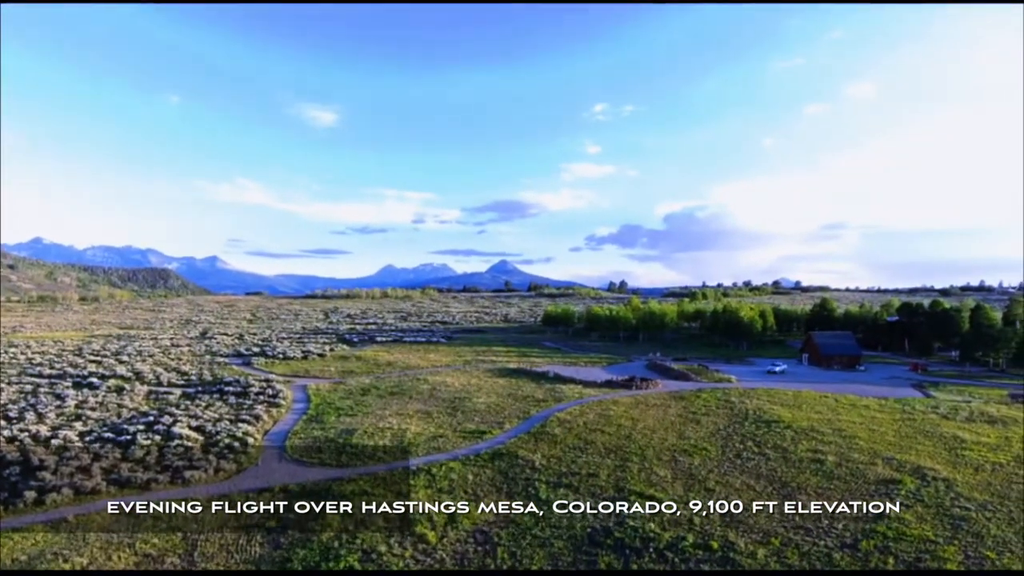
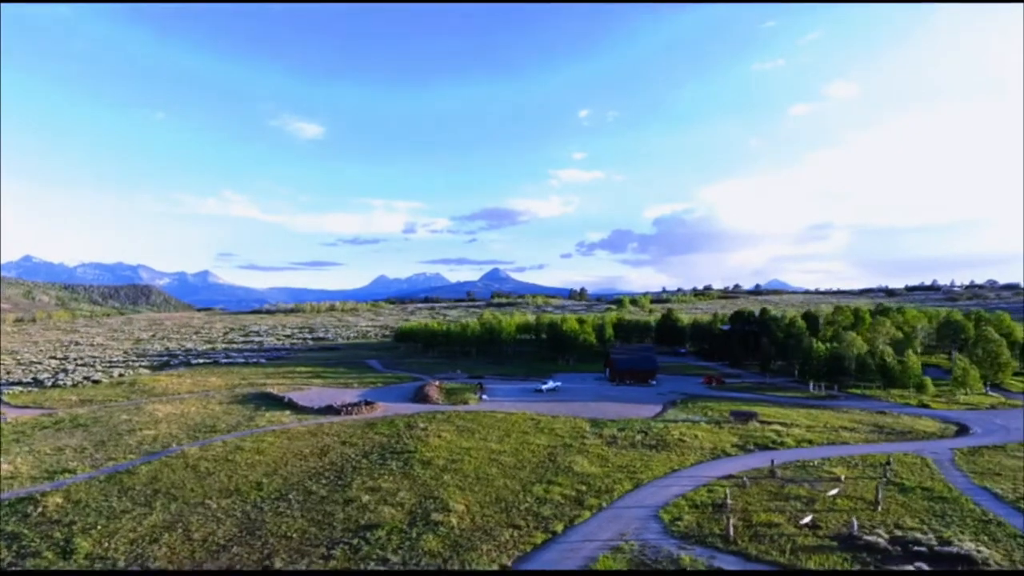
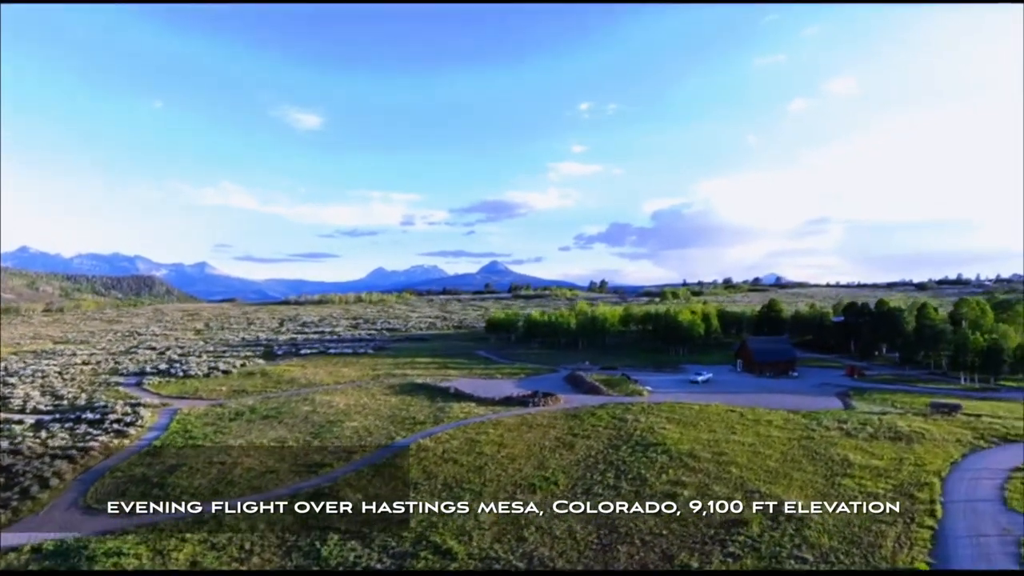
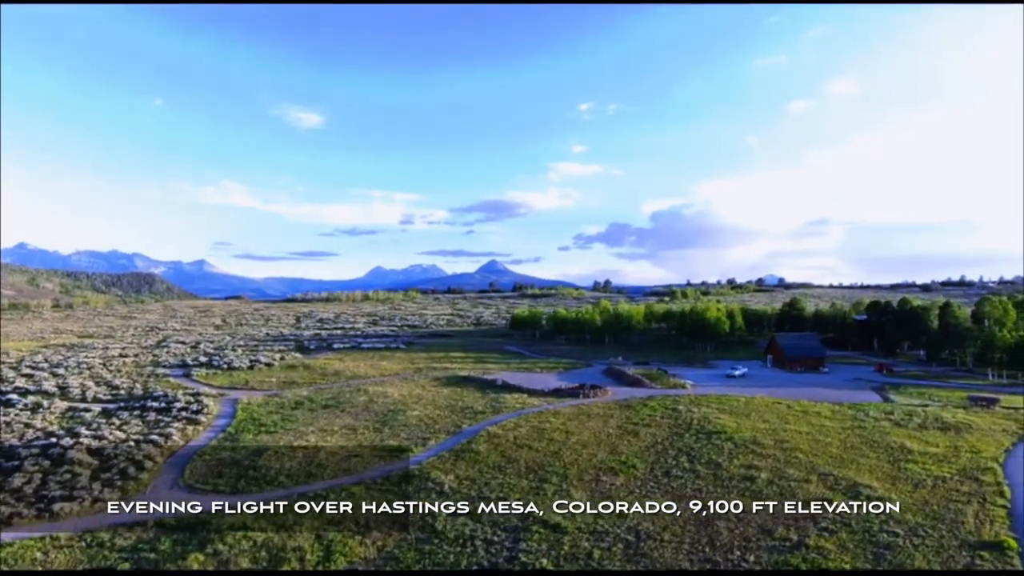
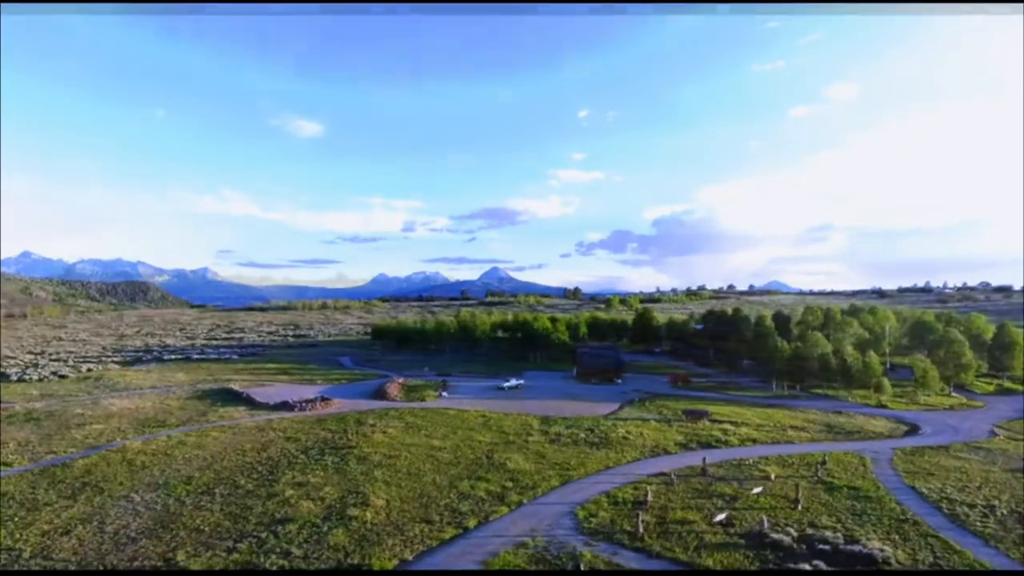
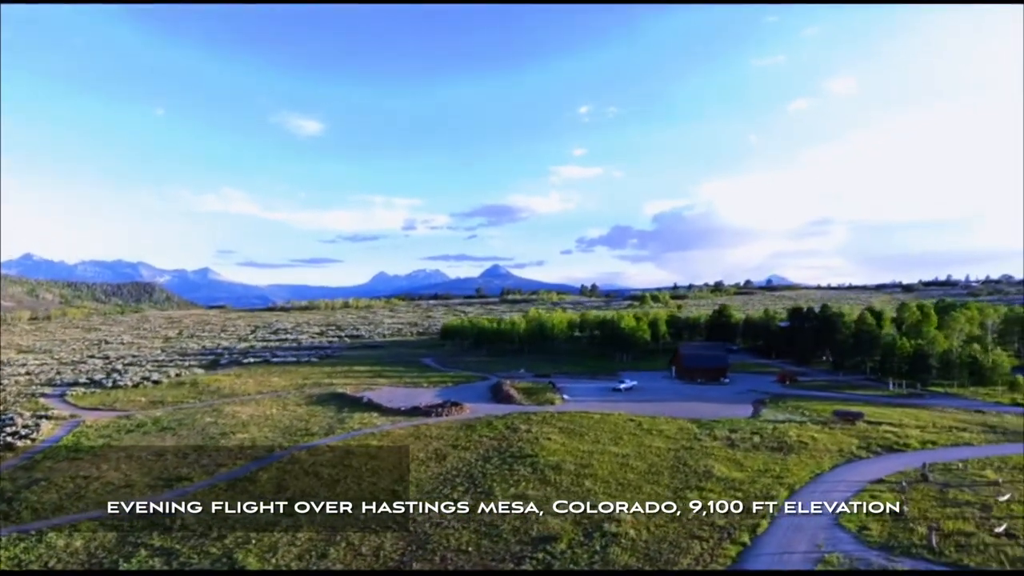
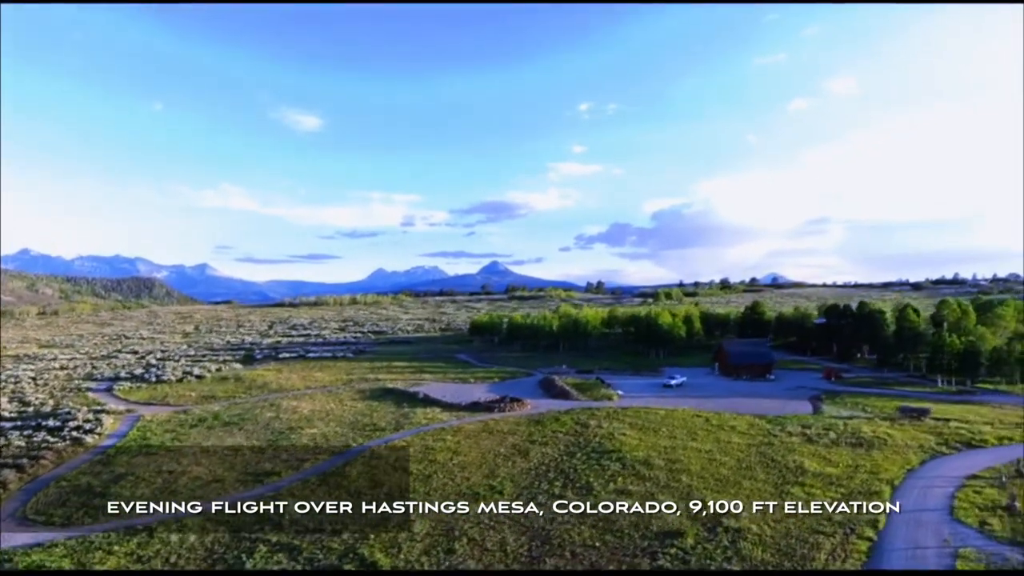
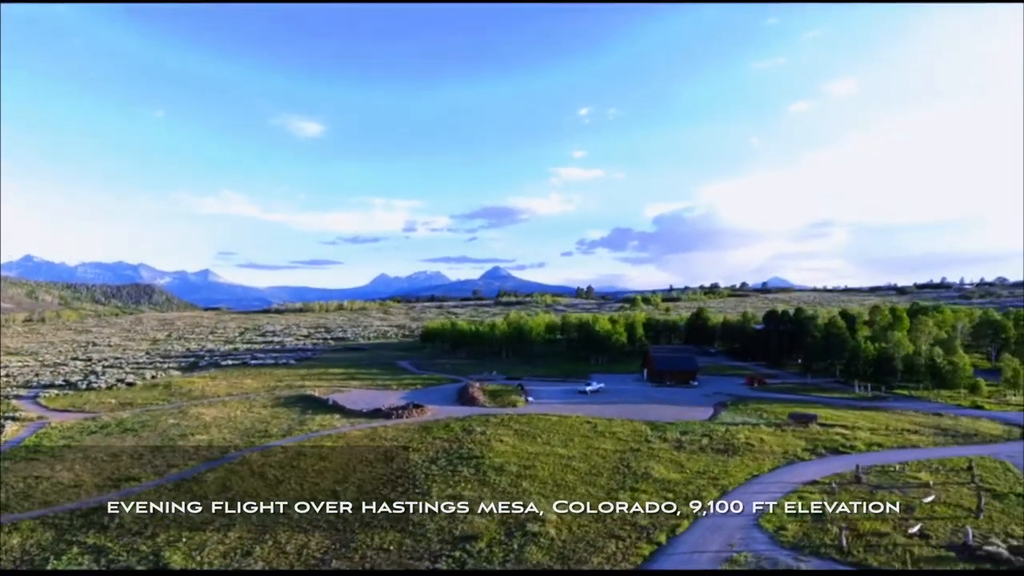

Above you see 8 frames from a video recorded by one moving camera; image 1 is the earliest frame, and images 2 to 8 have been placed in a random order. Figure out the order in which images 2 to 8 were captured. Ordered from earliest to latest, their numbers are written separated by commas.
4, 3, 7, 6, 8, 2, 5
